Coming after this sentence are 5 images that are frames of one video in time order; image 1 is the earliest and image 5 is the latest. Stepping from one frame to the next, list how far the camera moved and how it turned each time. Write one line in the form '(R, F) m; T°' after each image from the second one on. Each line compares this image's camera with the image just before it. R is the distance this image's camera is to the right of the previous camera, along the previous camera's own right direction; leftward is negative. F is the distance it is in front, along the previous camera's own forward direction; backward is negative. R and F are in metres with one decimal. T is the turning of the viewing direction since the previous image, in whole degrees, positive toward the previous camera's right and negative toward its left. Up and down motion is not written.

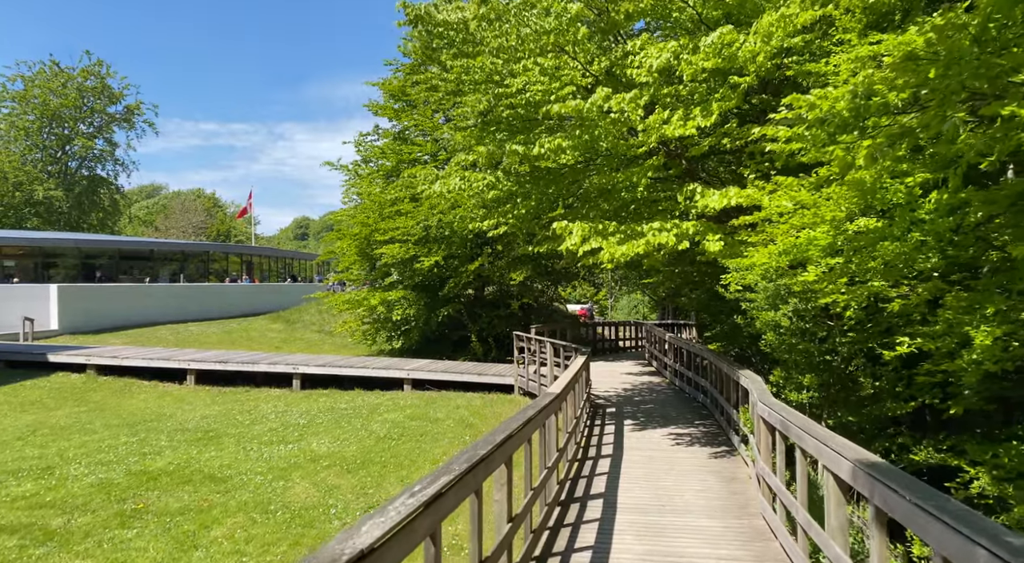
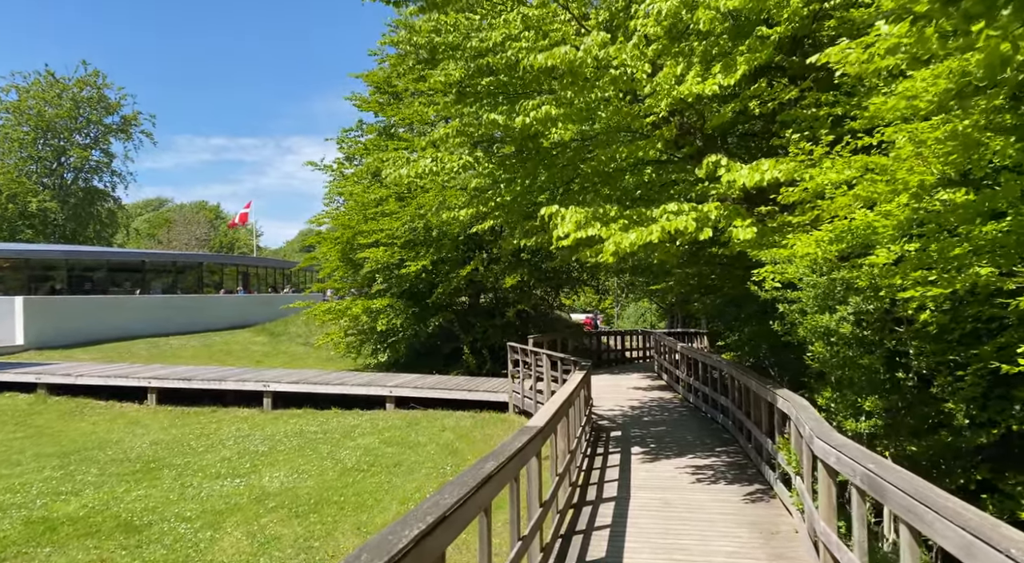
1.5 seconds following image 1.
(+0.3, +1.5) m; -1°
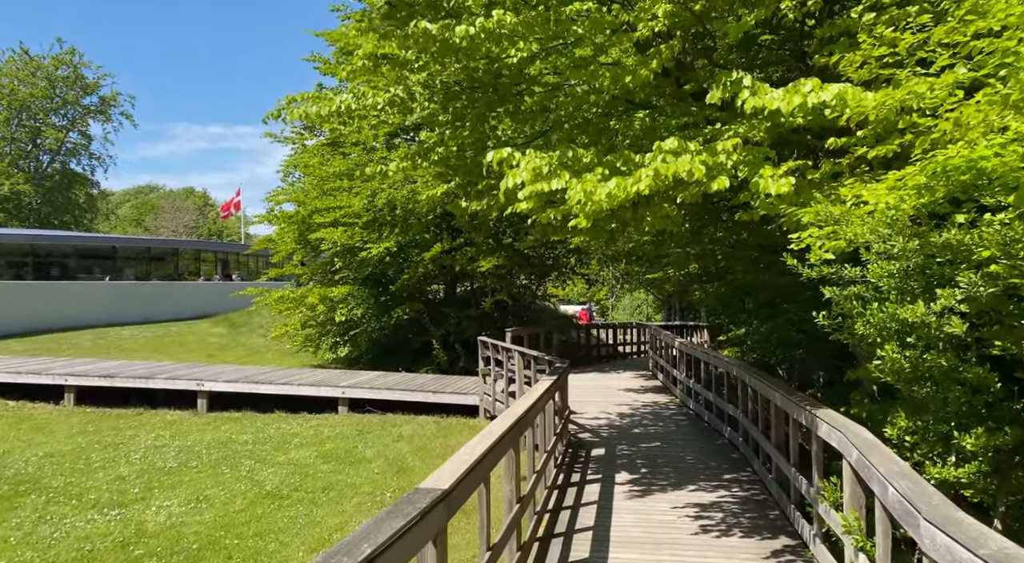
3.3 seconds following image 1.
(+0.4, +1.8) m; 0°
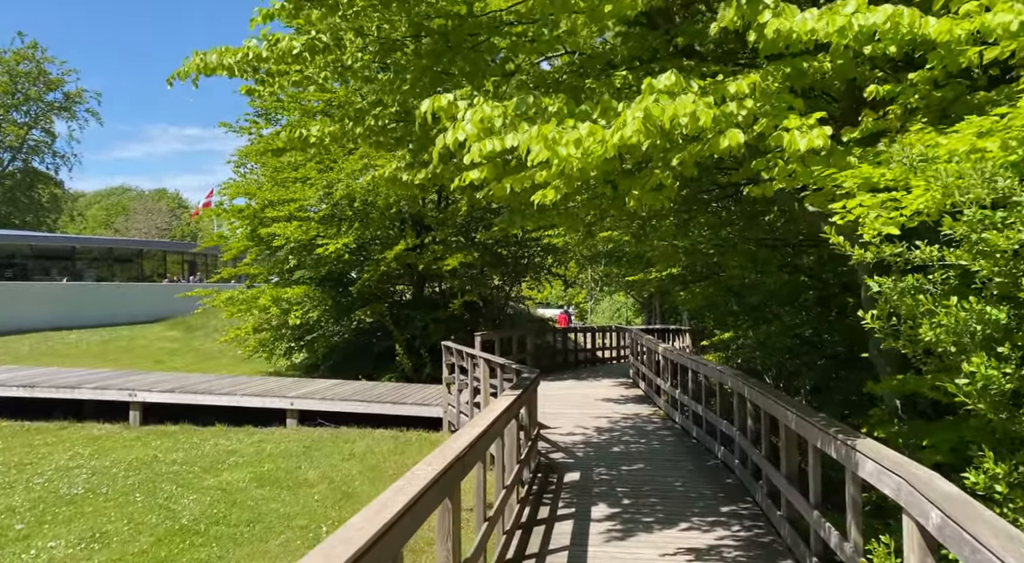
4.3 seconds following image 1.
(+0.2, +1.1) m; +2°
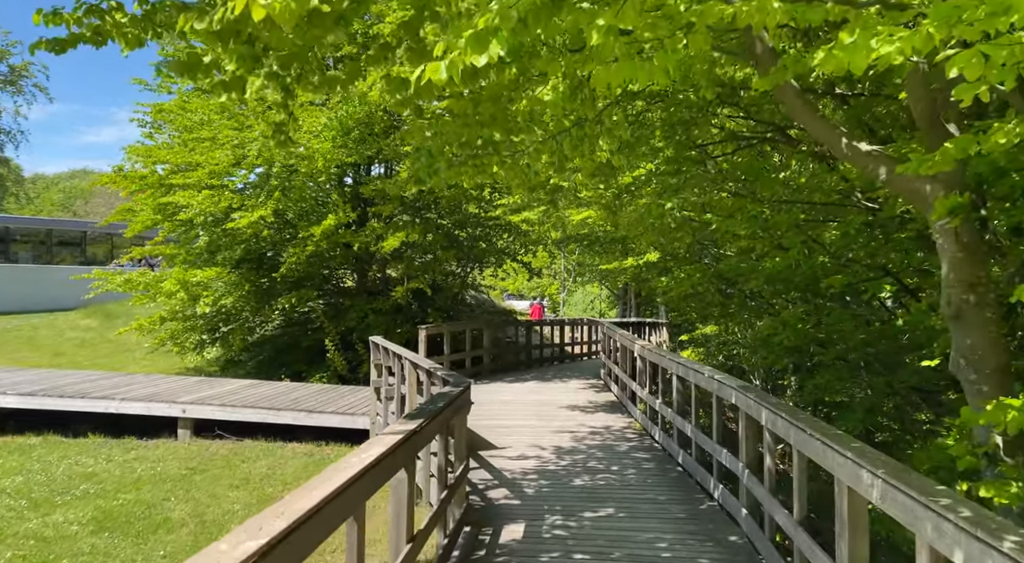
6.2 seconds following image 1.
(+0.4, +1.9) m; +2°
